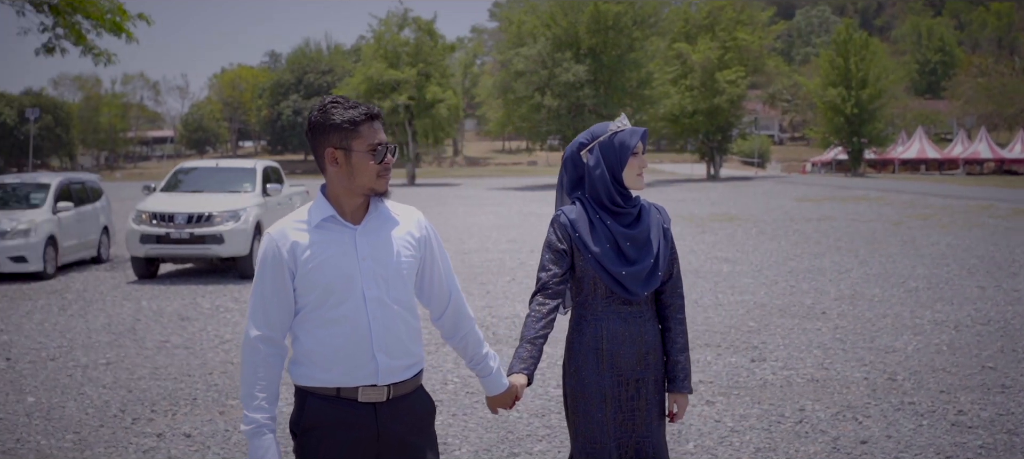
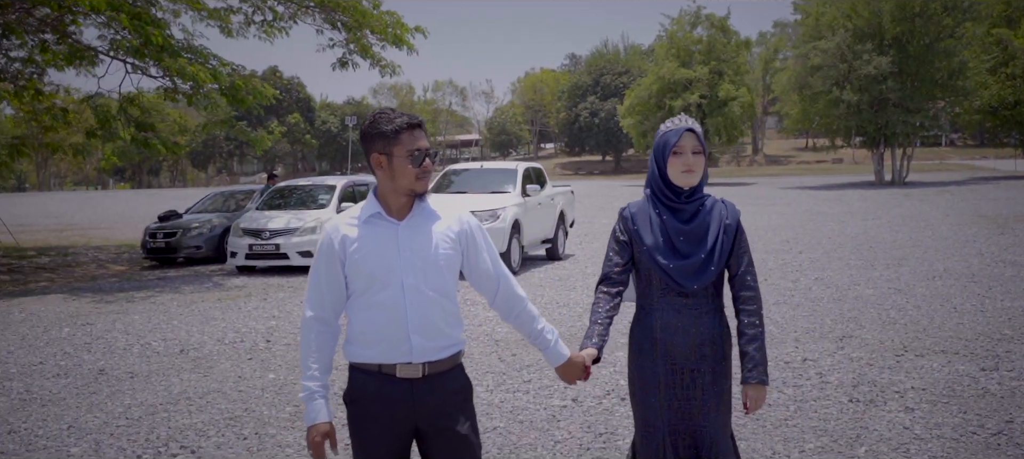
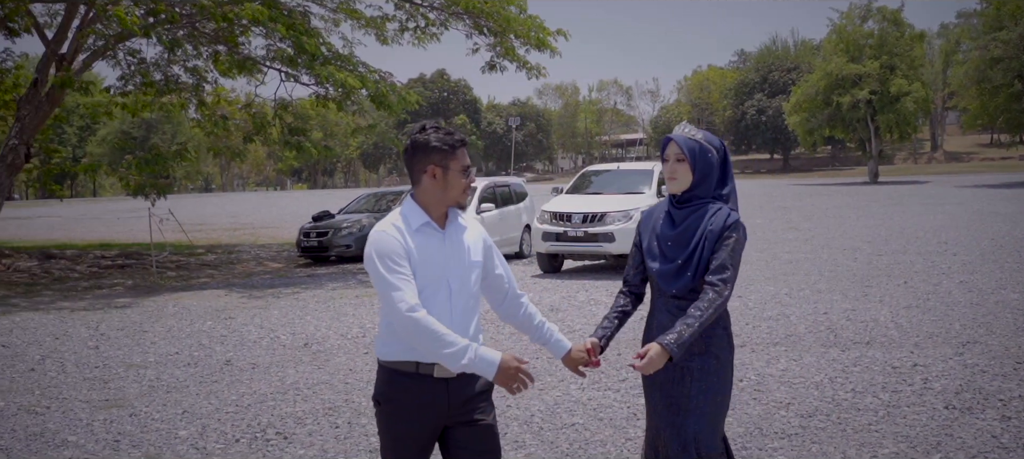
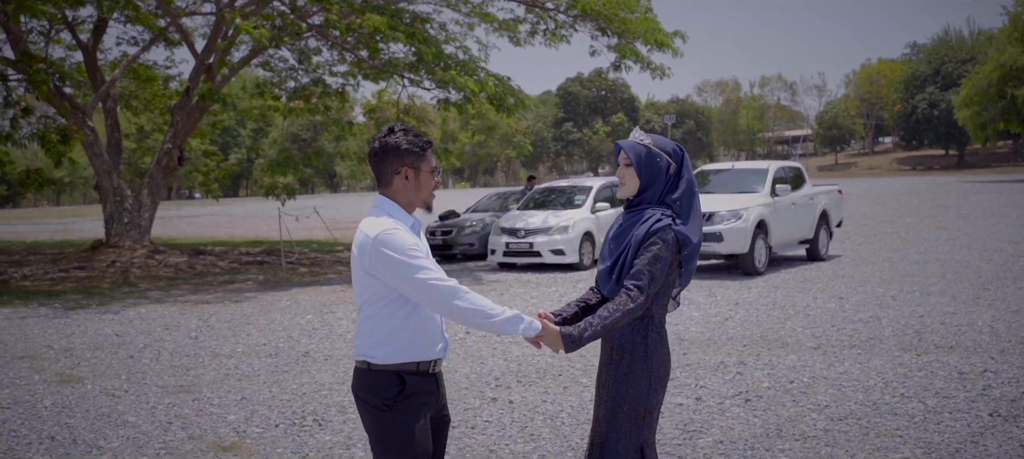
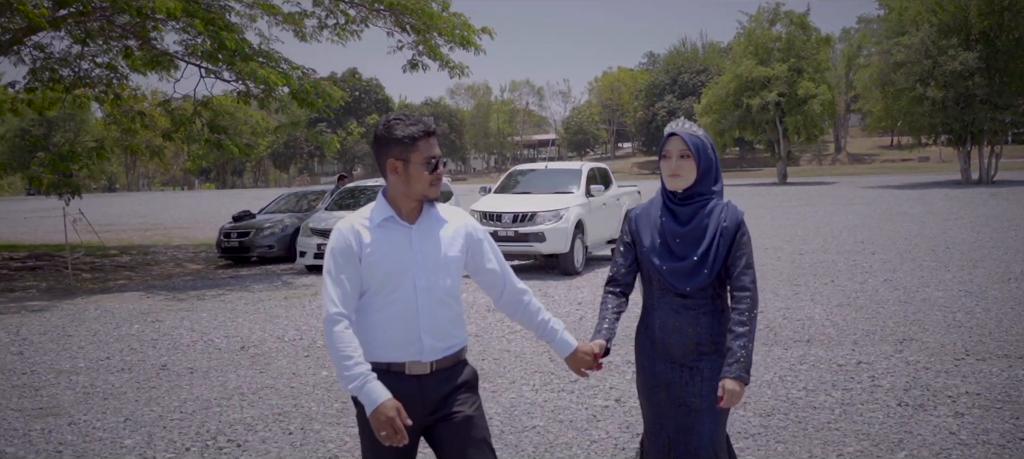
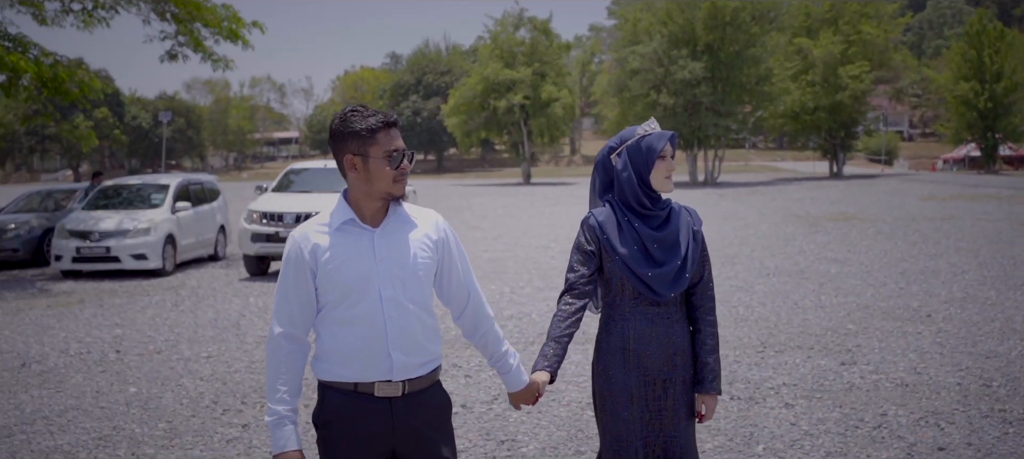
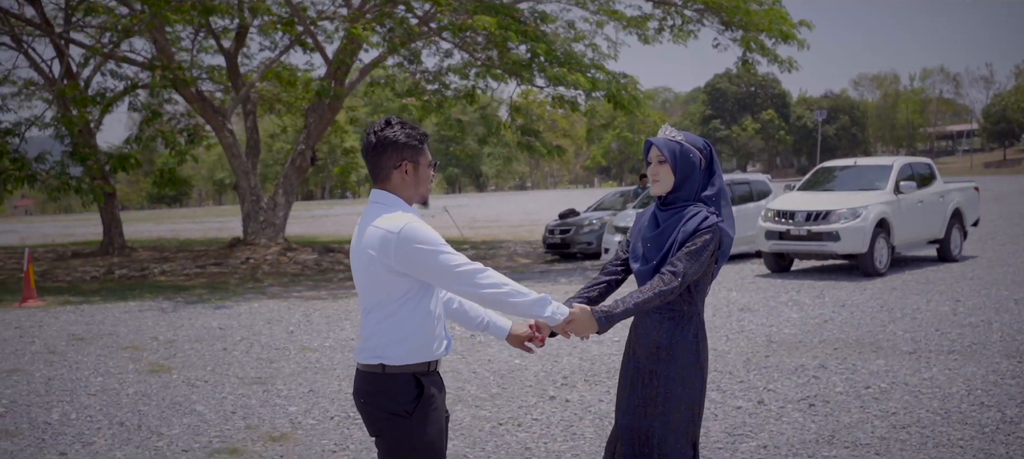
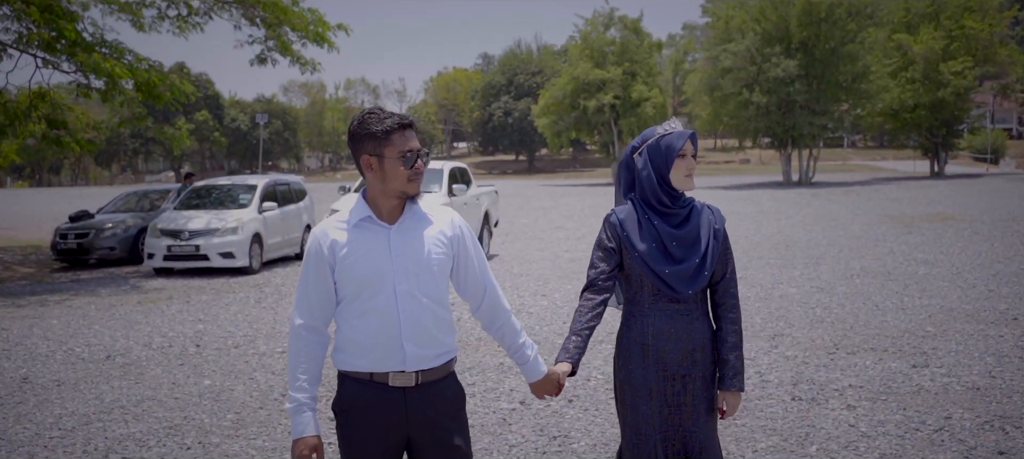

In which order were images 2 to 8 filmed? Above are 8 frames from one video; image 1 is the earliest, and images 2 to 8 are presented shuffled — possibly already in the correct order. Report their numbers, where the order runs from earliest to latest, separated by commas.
6, 8, 2, 5, 3, 4, 7
